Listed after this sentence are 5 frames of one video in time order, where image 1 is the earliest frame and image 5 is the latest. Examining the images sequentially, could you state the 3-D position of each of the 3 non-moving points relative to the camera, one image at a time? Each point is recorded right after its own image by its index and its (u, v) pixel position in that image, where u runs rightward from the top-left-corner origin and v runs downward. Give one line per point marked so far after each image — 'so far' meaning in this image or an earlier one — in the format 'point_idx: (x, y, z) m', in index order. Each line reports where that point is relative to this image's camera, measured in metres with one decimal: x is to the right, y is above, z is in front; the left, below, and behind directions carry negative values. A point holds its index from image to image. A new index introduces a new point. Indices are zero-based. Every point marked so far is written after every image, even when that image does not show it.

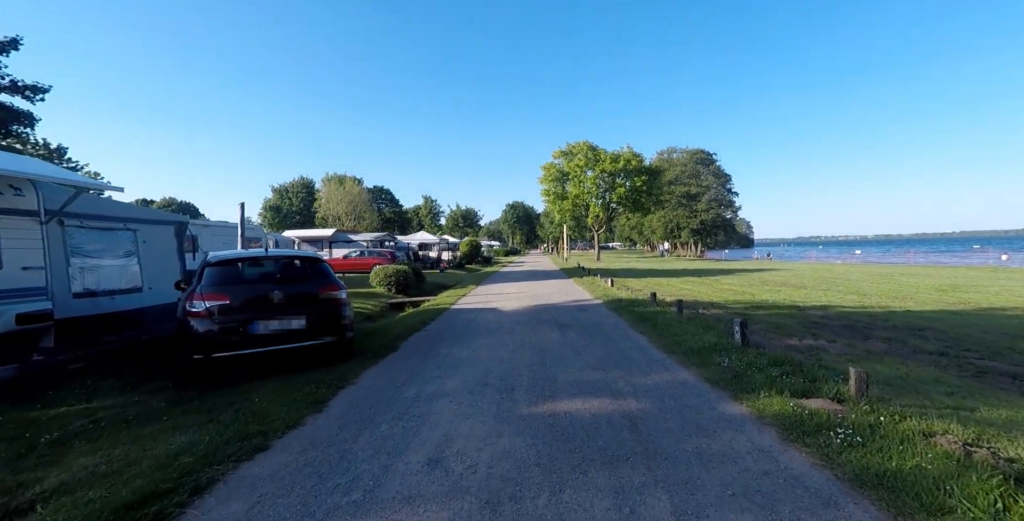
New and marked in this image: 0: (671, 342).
0: (+2.7, -1.4, +7.0) m
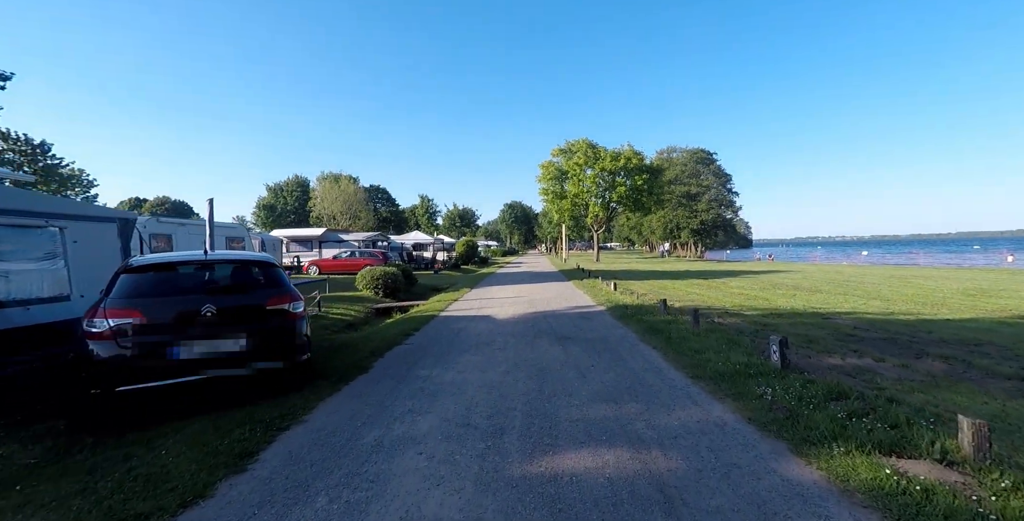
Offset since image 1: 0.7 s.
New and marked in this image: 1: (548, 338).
0: (+2.6, -1.5, +5.9) m
1: (+0.7, -1.6, +8.3) m
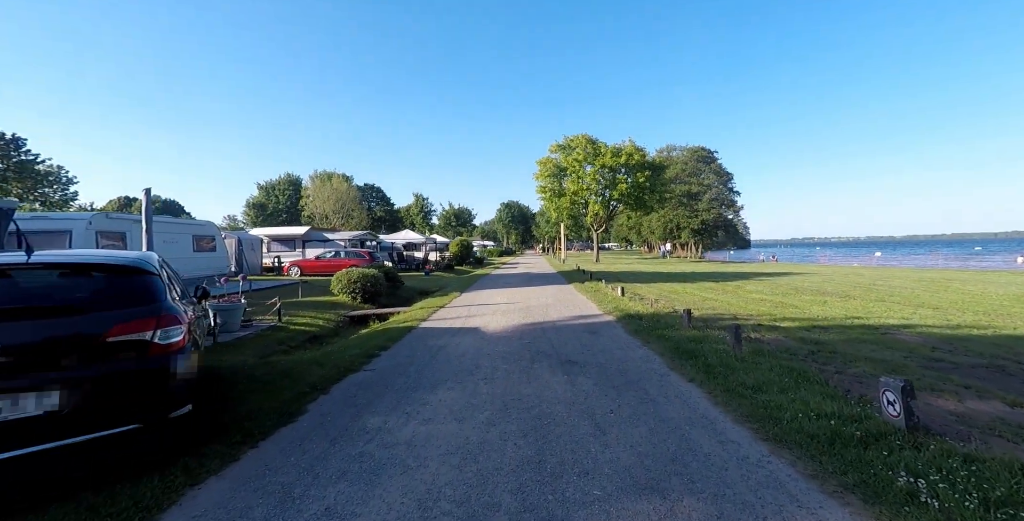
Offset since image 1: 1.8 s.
0: (+2.5, -1.5, +4.1) m
1: (+0.6, -1.6, +6.5) m
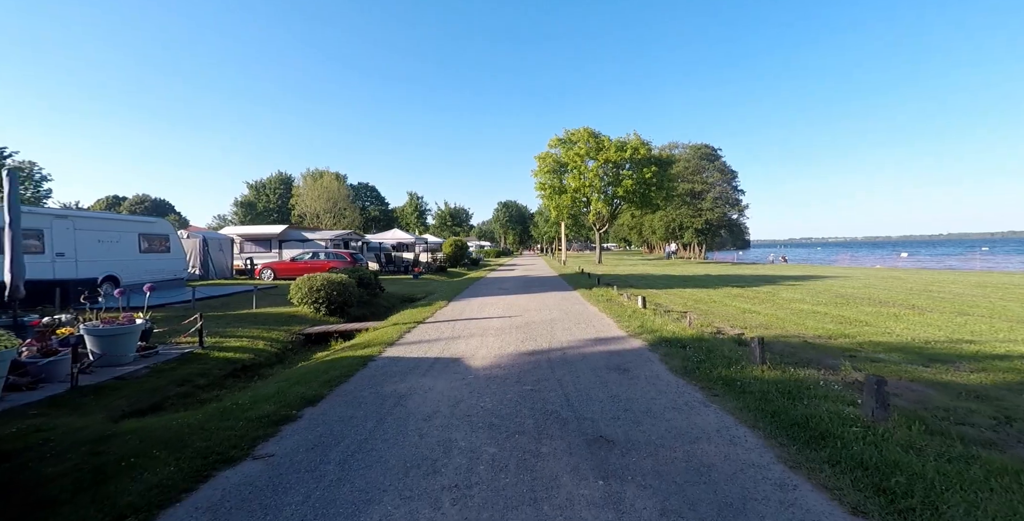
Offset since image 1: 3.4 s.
0: (+2.4, -1.6, +1.5) m
1: (+0.5, -1.7, +3.9) m
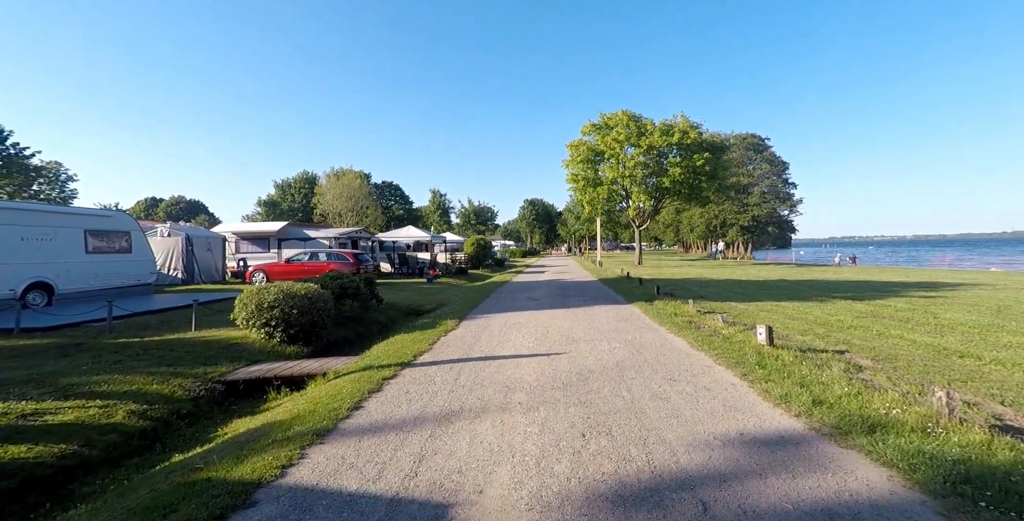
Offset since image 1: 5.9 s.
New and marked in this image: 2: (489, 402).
0: (+2.5, -1.7, -2.9) m
1: (+0.7, -1.8, -0.5) m
2: (-0.2, -1.8, +5.2) m
